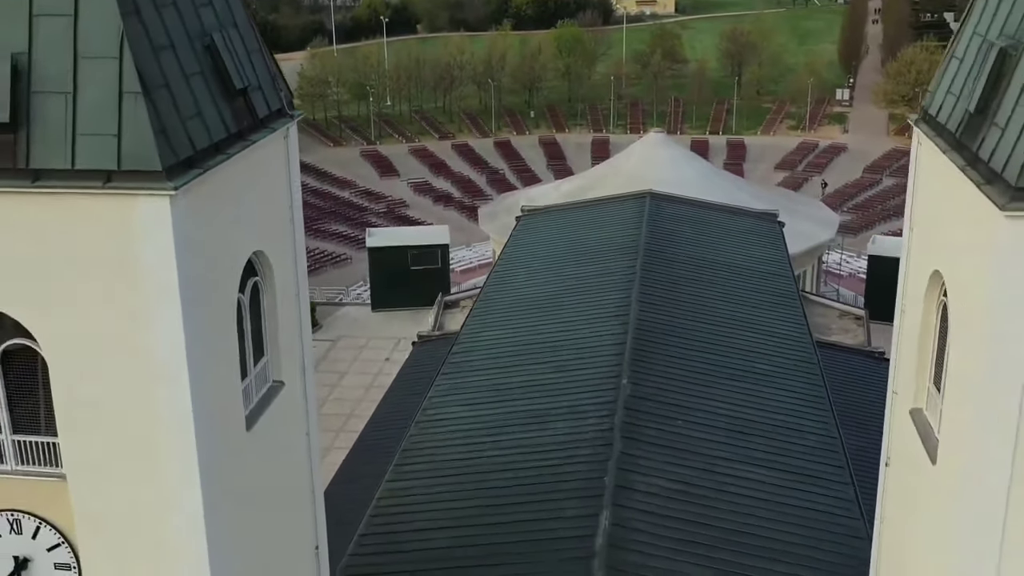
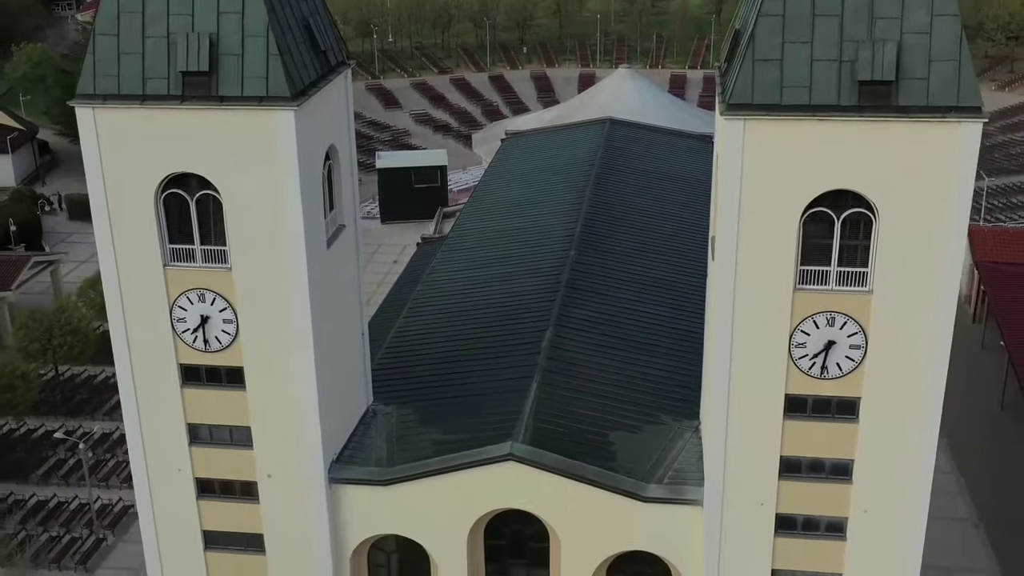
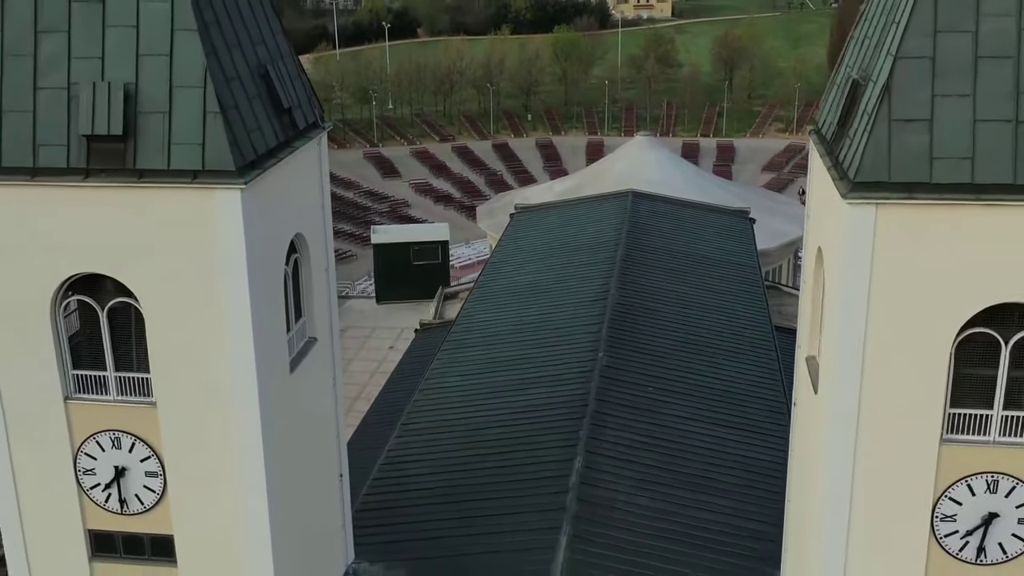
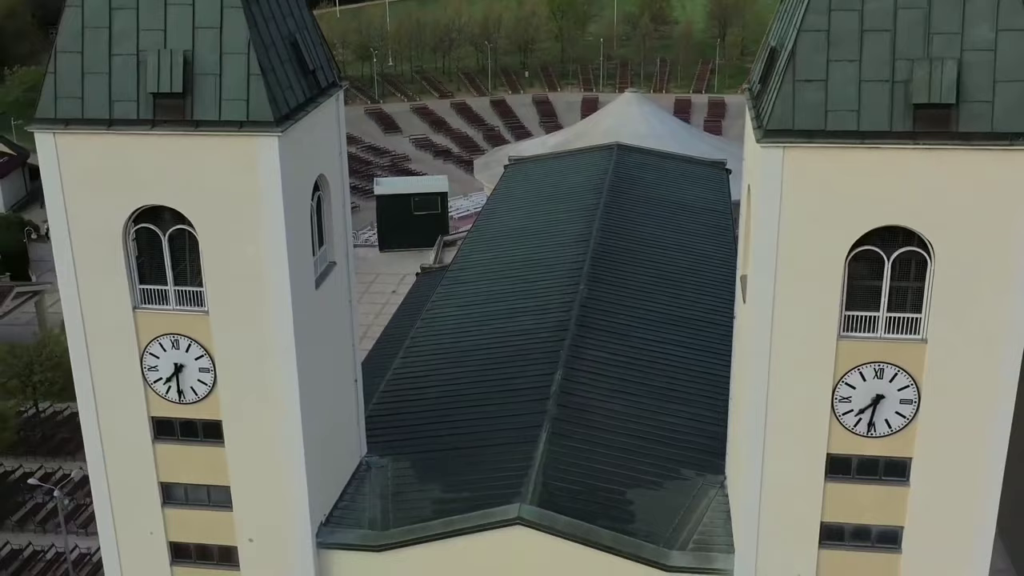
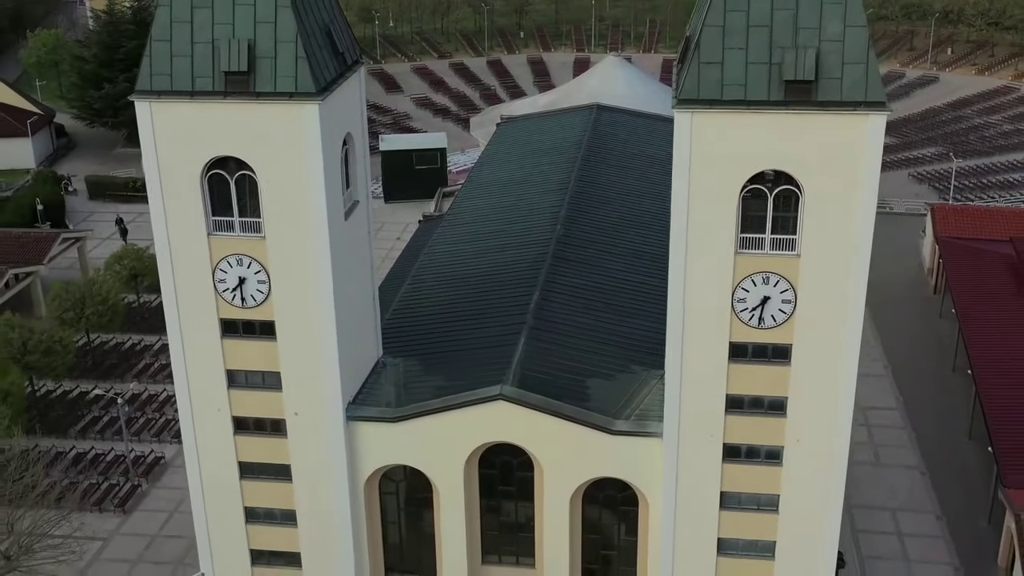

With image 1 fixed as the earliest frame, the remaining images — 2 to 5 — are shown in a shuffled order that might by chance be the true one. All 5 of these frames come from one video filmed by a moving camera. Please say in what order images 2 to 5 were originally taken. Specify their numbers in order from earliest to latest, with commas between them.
3, 4, 2, 5
